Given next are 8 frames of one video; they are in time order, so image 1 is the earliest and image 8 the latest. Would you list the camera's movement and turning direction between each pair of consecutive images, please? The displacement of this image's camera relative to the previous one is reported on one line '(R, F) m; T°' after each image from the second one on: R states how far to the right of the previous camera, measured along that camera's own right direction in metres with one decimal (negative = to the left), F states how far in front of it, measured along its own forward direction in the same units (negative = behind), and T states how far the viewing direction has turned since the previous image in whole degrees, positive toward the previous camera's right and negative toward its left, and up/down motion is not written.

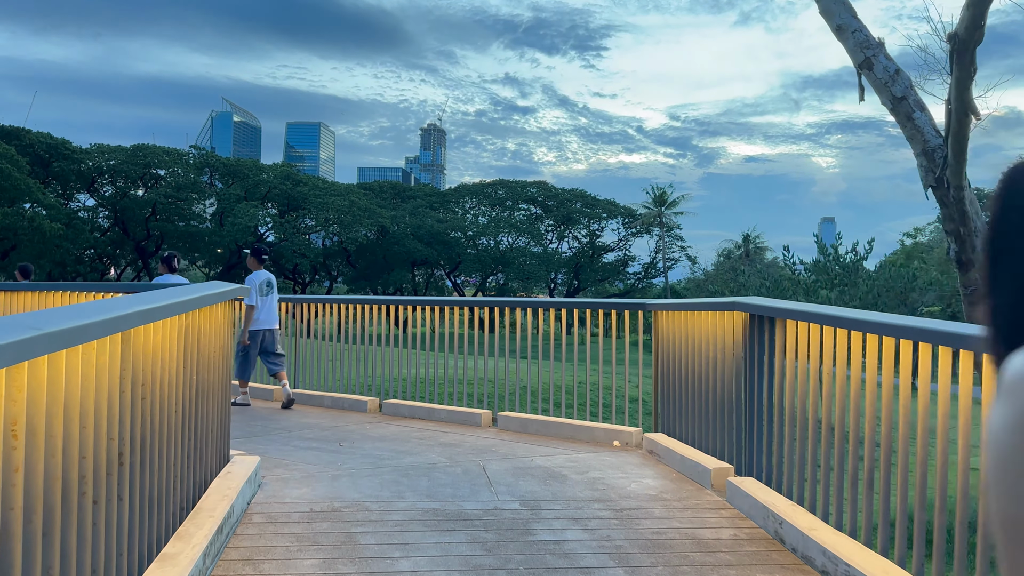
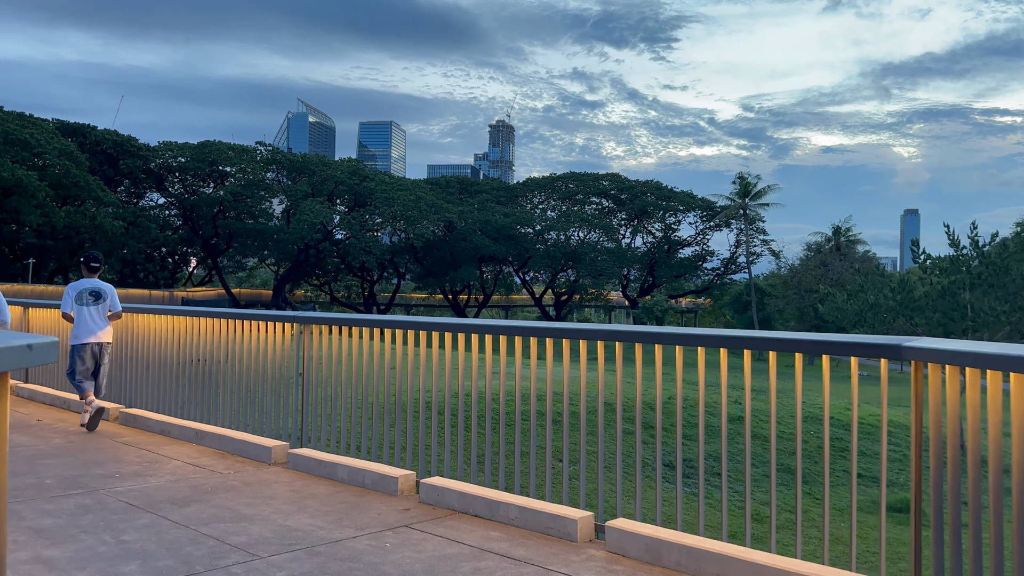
(-0.2, +2.6) m; -5°
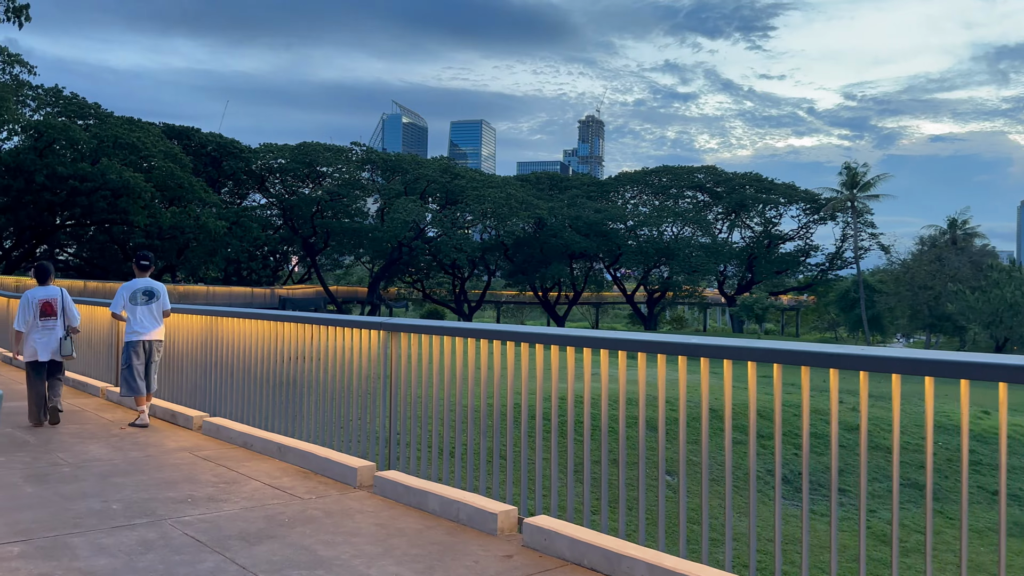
(-0.1, +0.7) m; -6°
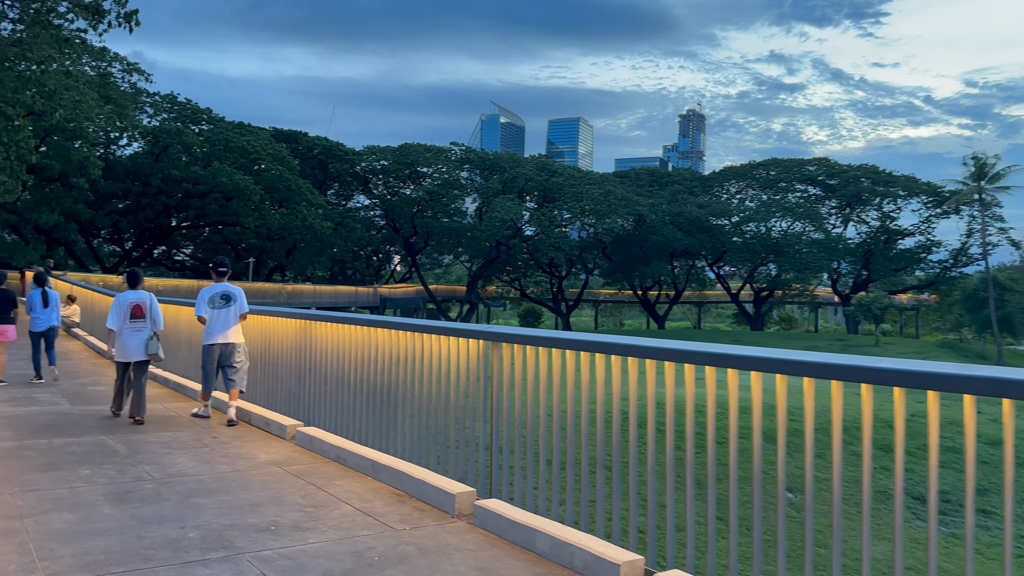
(-0.1, +0.6) m; -7°
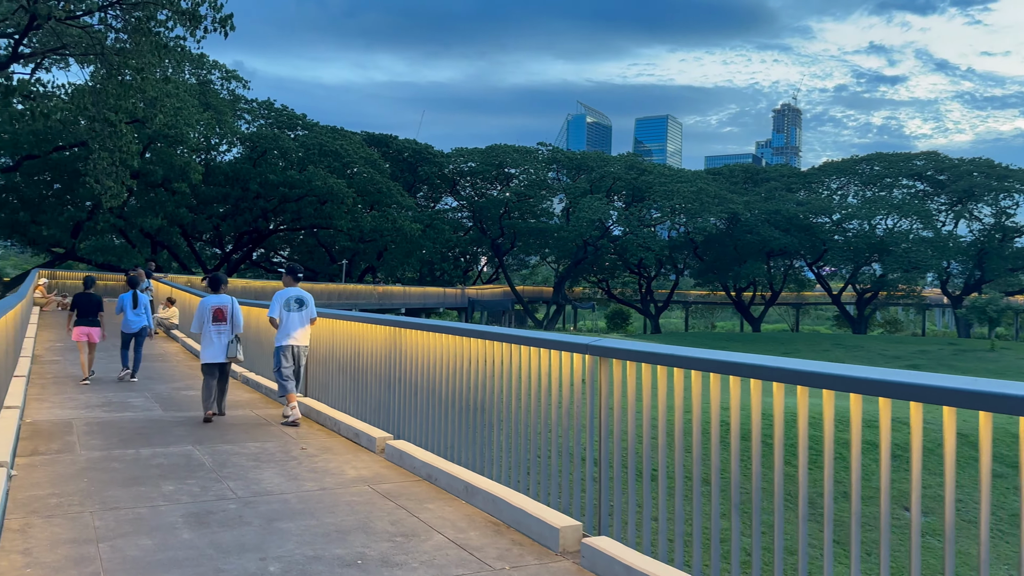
(-0.1, +0.5) m; -6°
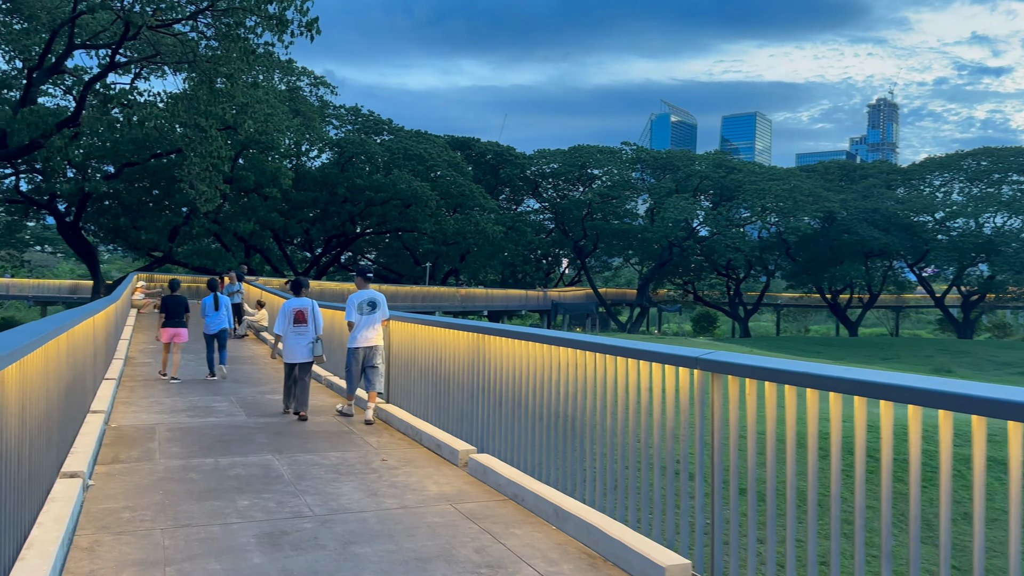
(-0.1, +0.4) m; -6°
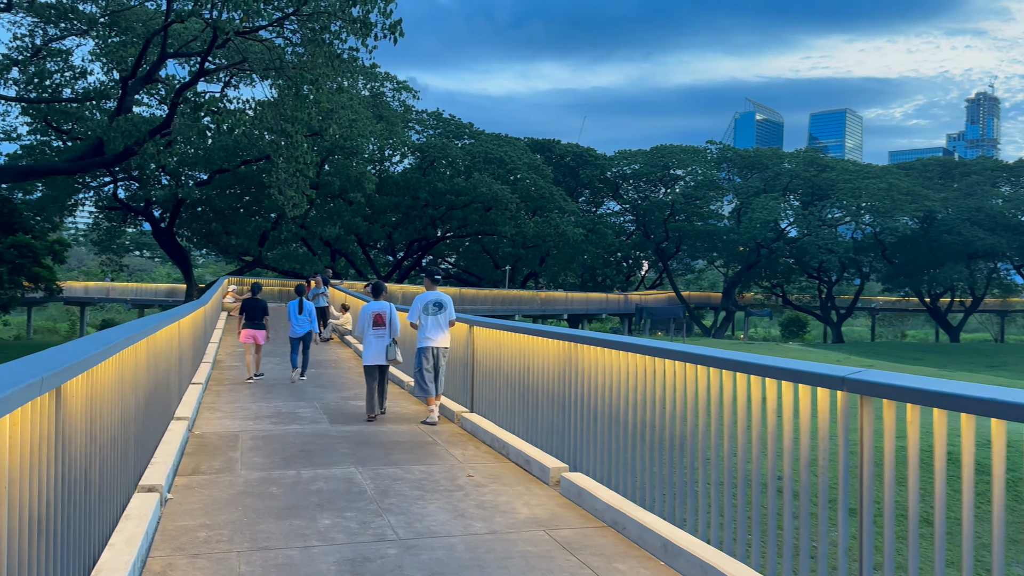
(-0.1, +0.4) m; -6°
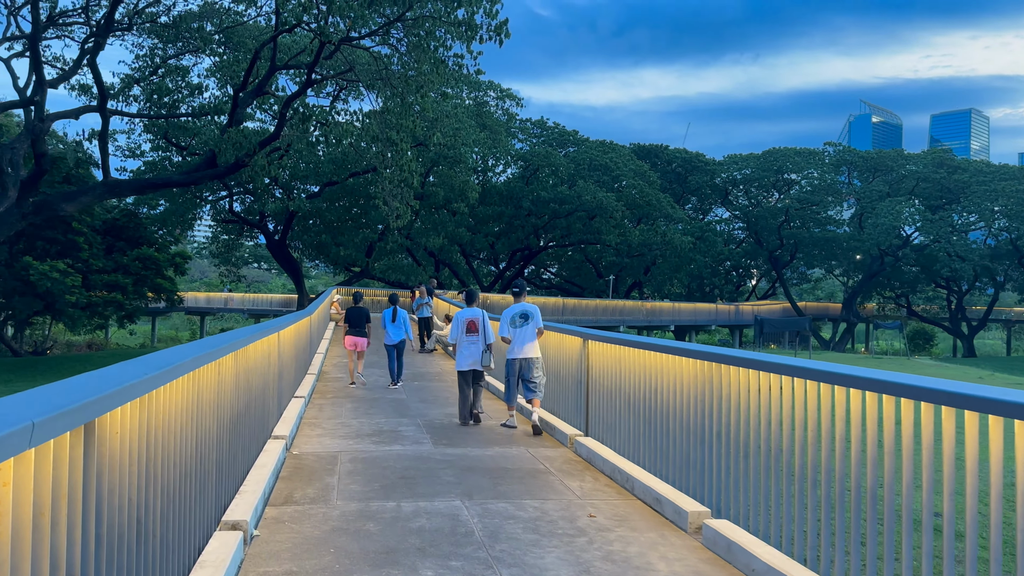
(-0.2, +0.7) m; -7°
